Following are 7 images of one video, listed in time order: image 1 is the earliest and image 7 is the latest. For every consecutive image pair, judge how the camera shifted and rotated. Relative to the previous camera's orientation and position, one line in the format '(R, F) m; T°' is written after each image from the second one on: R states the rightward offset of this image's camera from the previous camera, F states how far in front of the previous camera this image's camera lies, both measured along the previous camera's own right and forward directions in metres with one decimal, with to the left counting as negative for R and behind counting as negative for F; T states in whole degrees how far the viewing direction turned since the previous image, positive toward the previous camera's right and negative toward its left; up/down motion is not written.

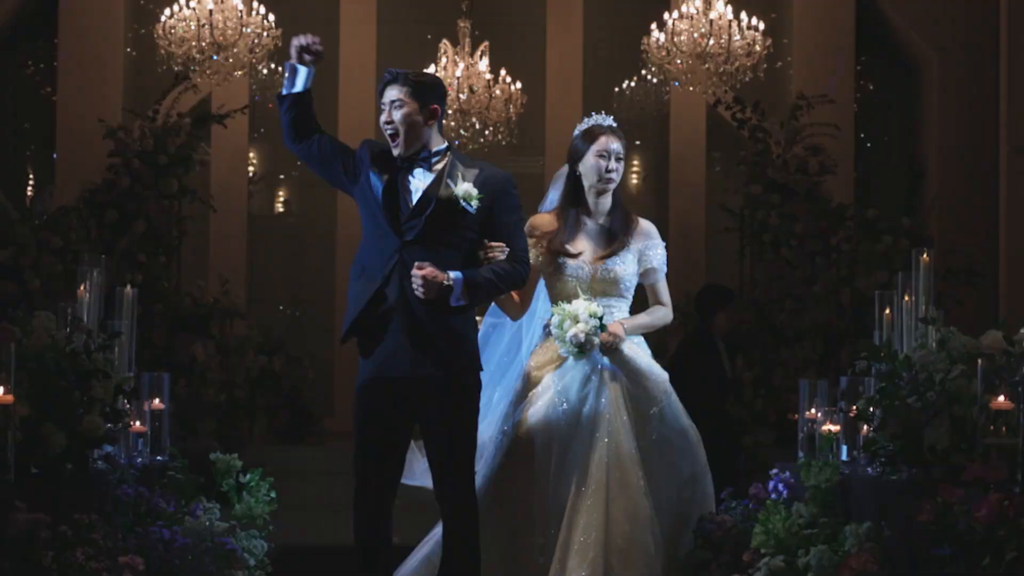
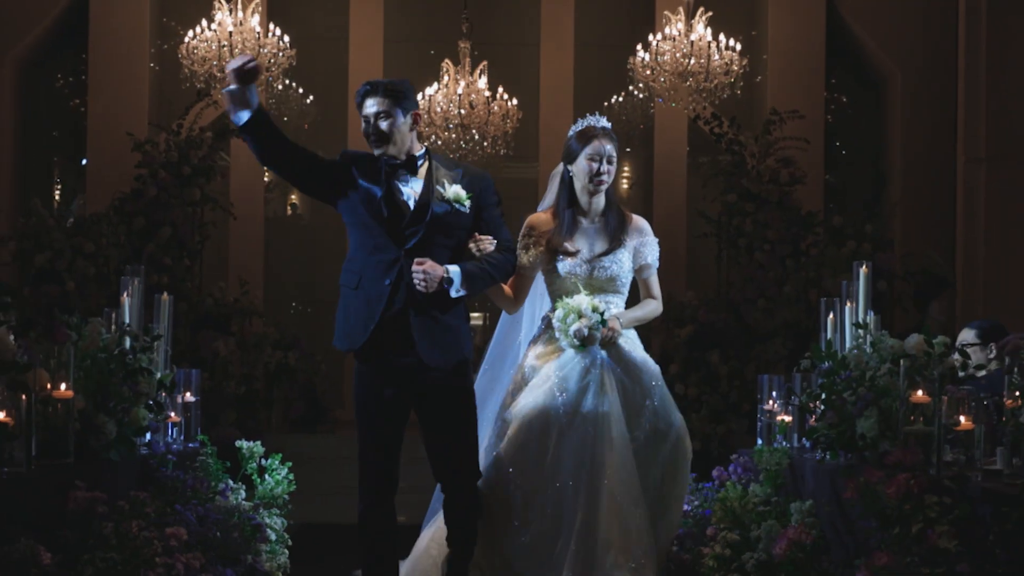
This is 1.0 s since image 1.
(0.0, -0.5) m; 0°
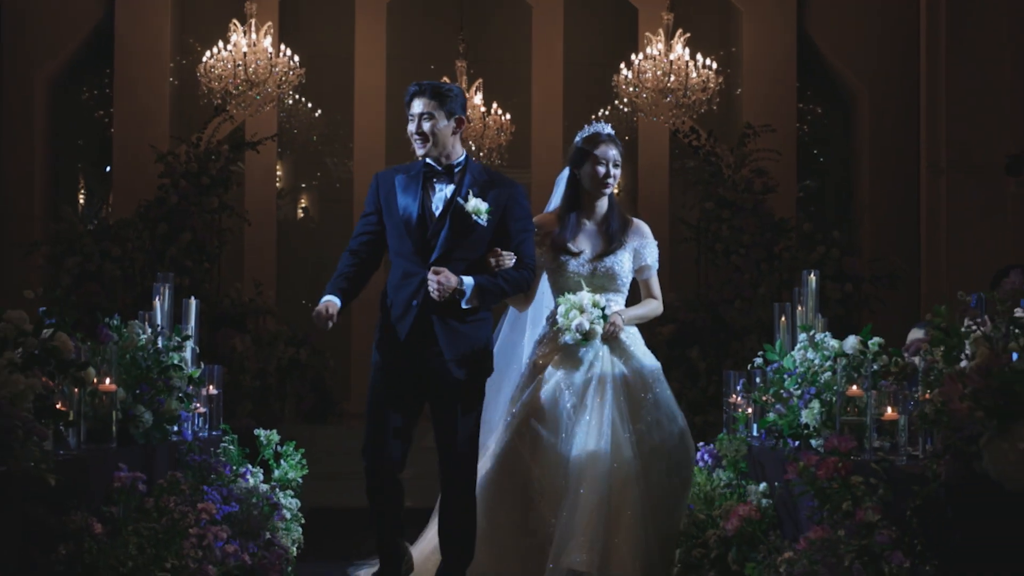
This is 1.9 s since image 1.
(+0.1, -0.5) m; 0°
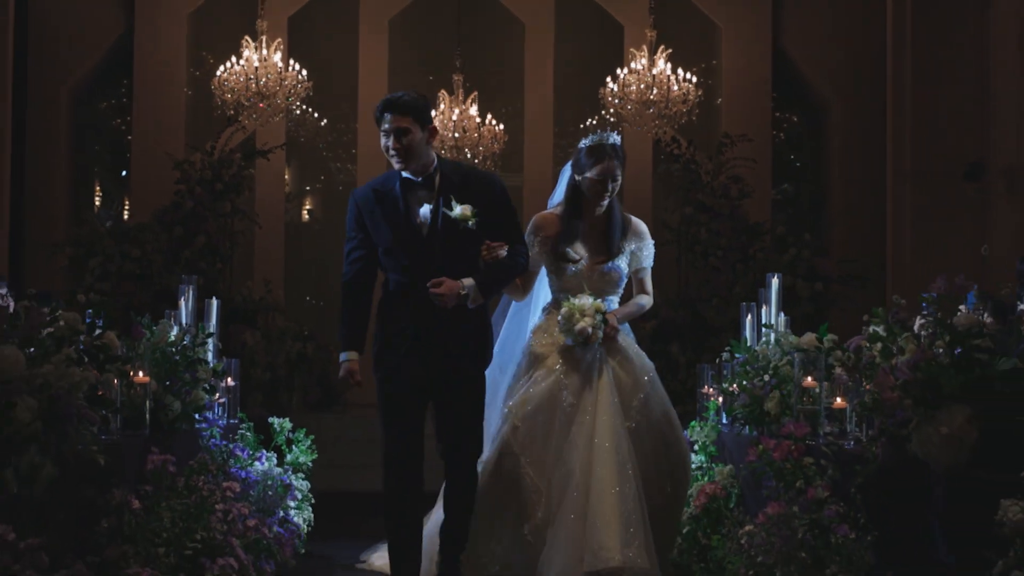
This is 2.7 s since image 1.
(0.0, -0.5) m; 0°
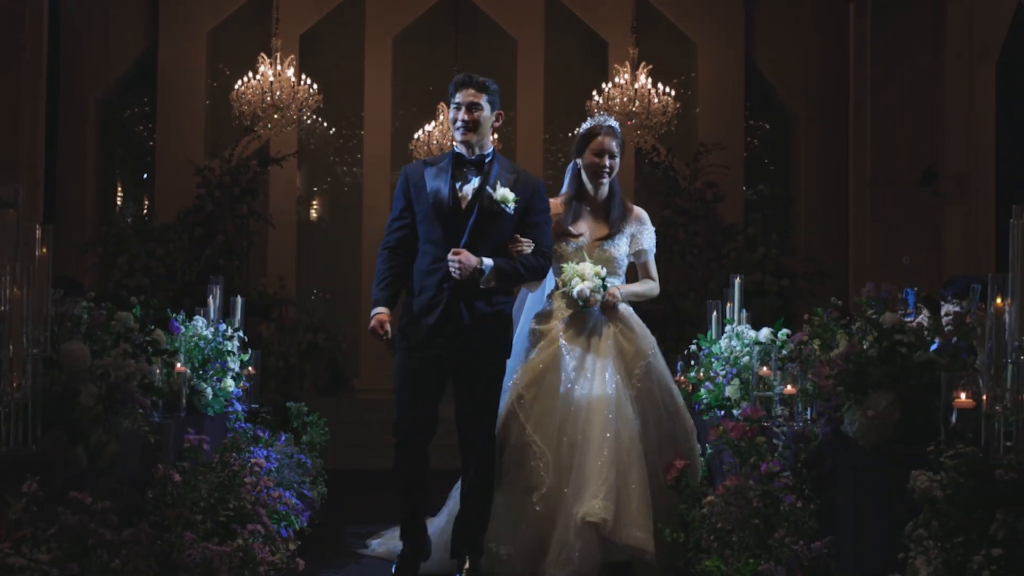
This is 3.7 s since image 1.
(0.0, -0.7) m; 0°
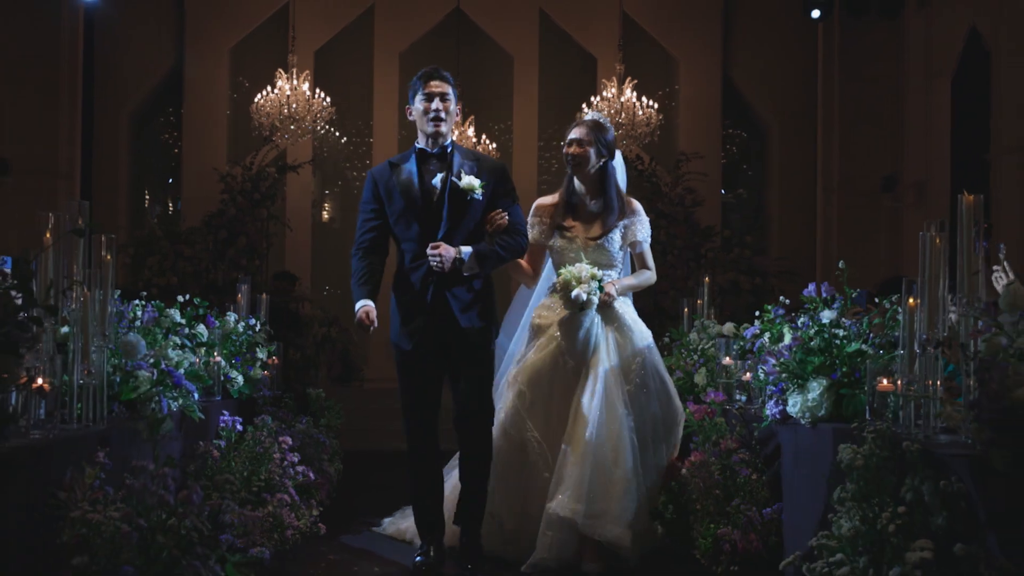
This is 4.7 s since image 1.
(0.0, -0.8) m; 0°
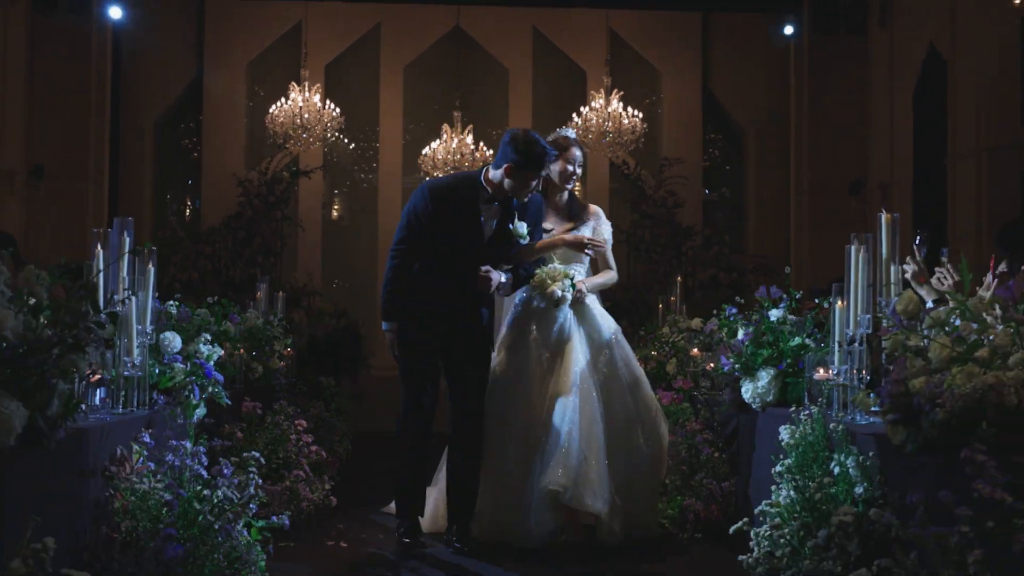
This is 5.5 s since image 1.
(+0.1, -0.7) m; 0°
